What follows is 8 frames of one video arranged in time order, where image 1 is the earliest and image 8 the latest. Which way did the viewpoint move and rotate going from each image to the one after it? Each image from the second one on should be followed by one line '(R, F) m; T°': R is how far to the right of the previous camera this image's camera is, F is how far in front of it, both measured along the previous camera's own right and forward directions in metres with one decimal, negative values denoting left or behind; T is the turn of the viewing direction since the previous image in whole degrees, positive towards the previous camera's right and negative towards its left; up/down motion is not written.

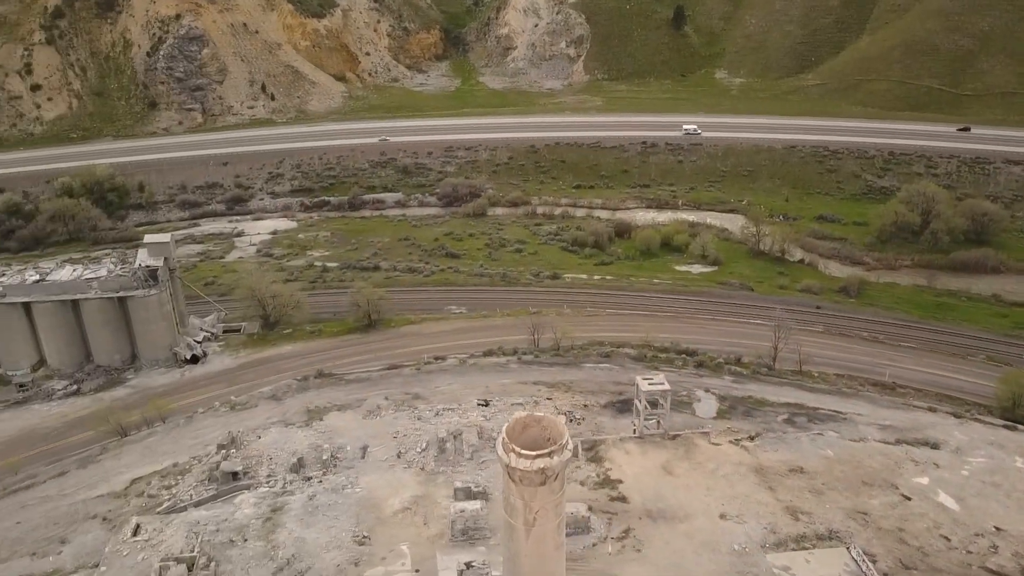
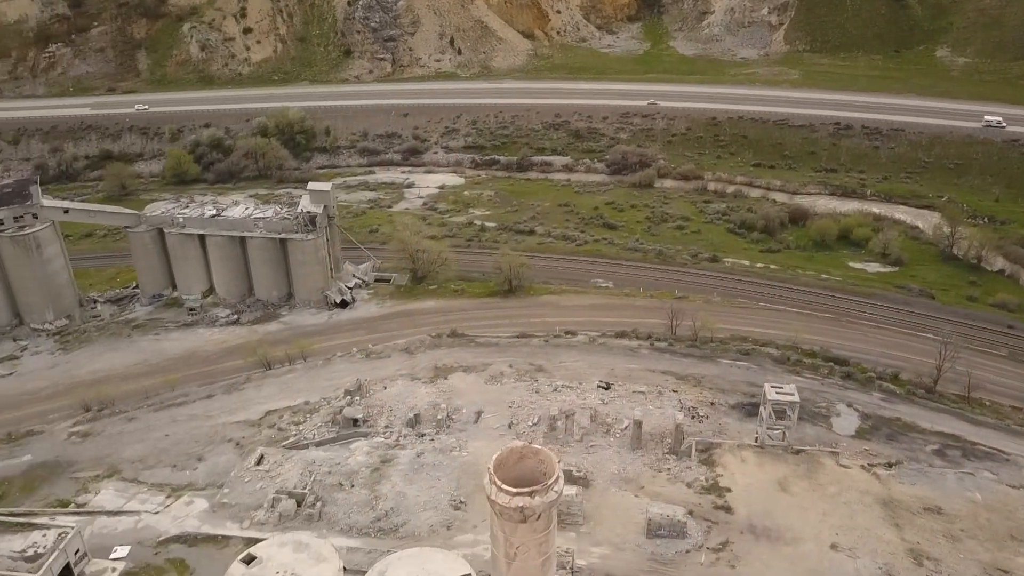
(+2.2, +0.9) m; -12°
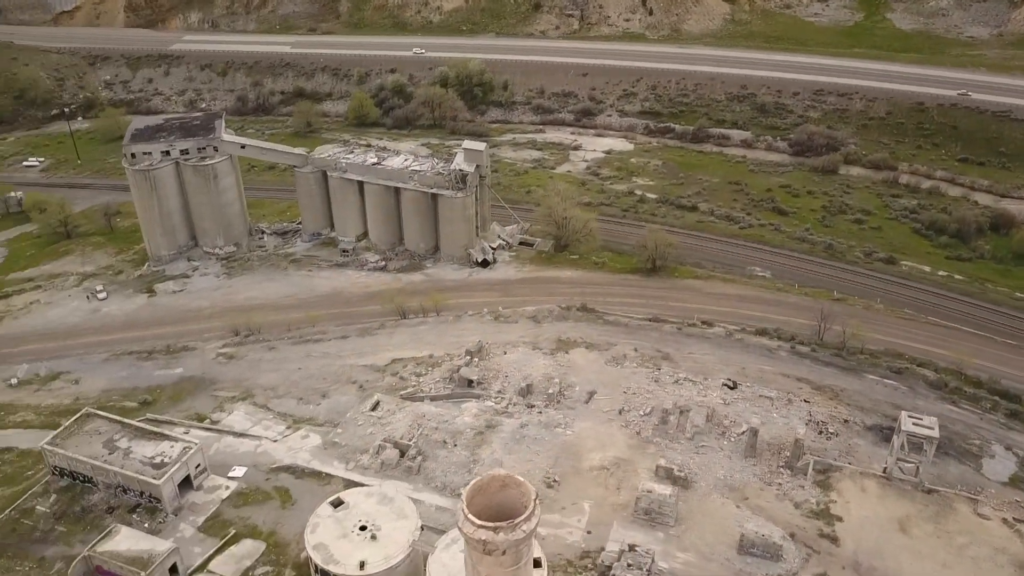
(+2.2, +0.8) m; -12°
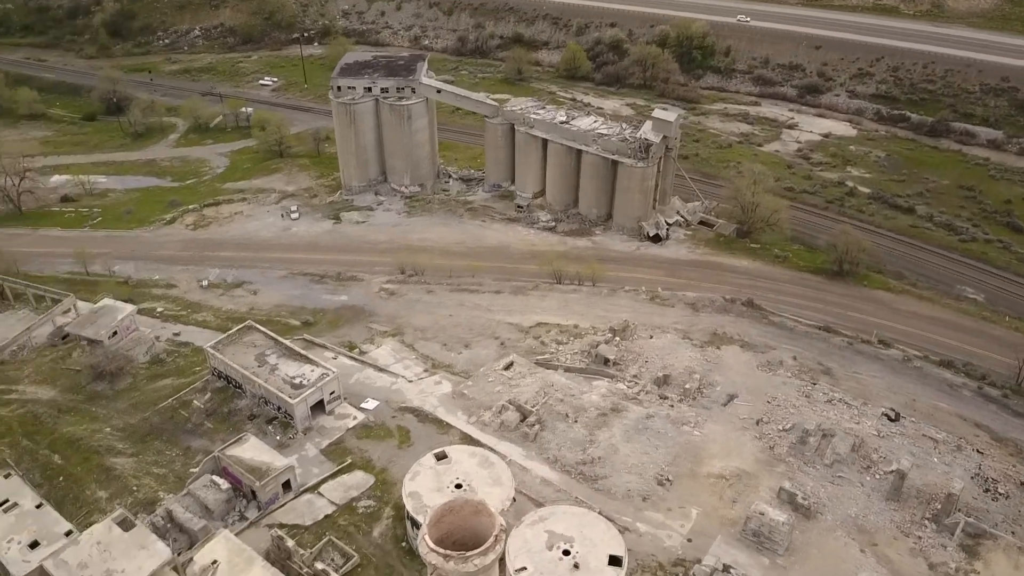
(+2.4, +0.9) m; -14°
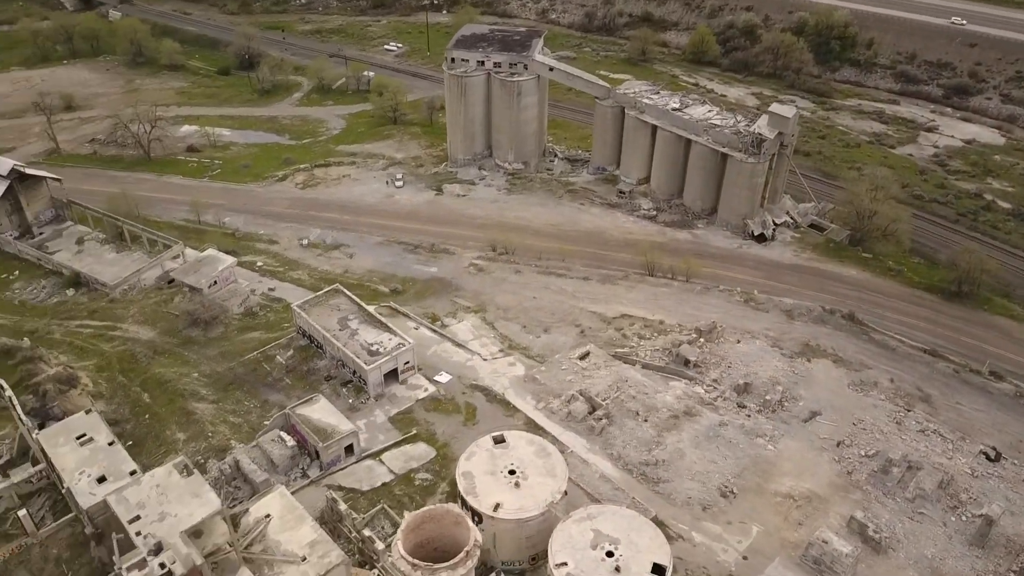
(+1.4, +0.4) m; -8°
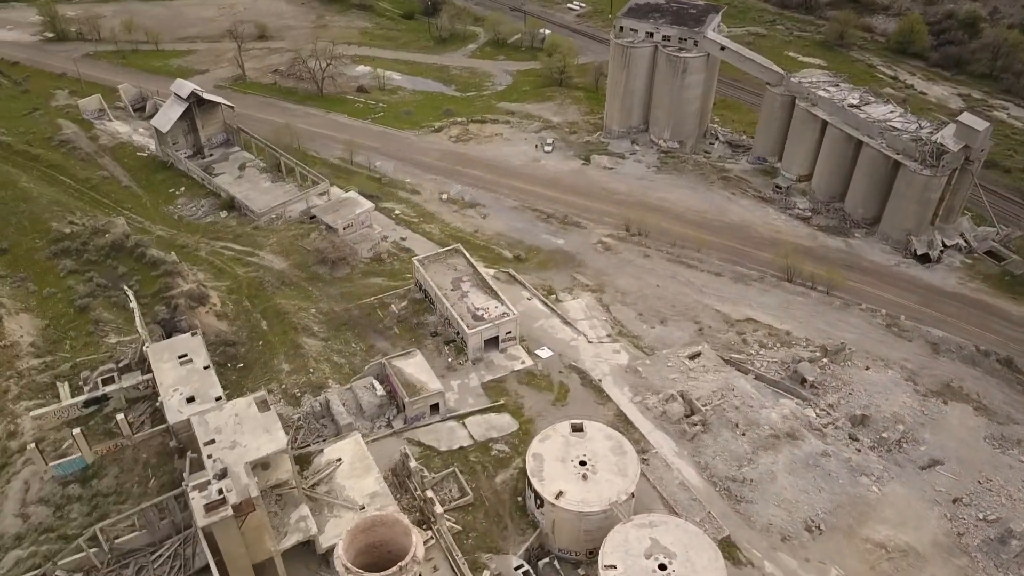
(+2.2, +0.7) m; -11°
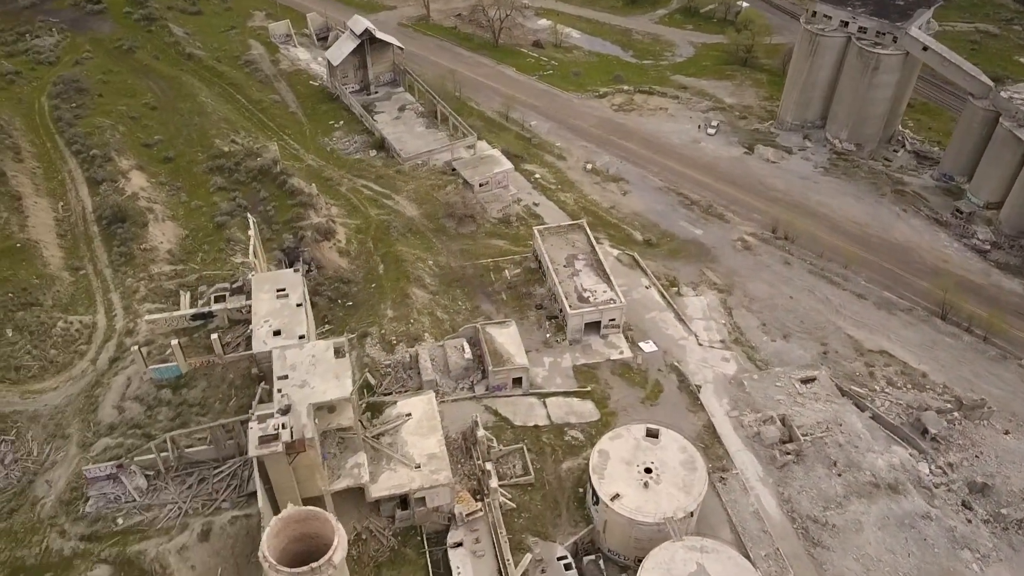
(+2.4, +0.7) m; -12°
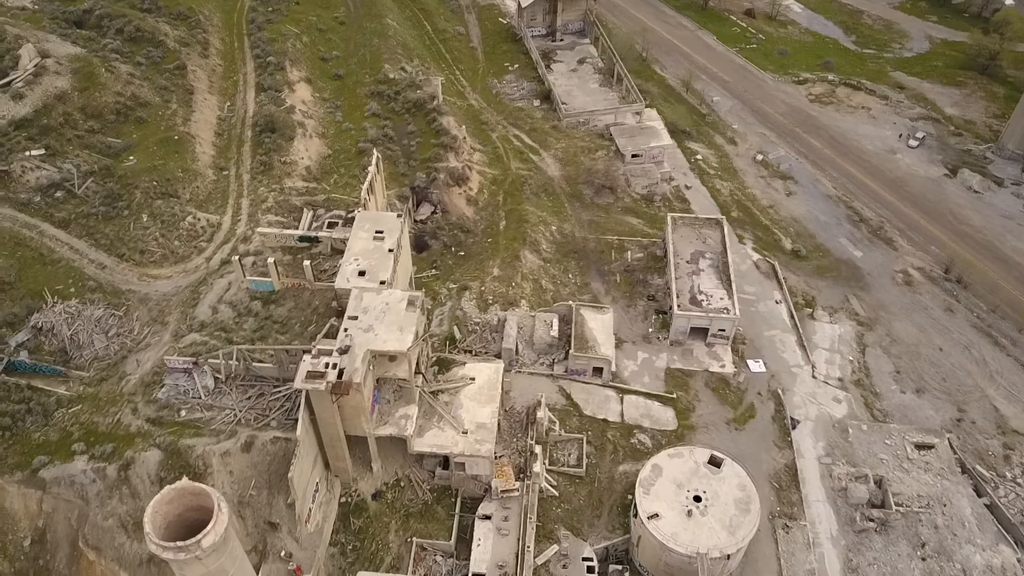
(+3.2, +1.1) m; -13°
